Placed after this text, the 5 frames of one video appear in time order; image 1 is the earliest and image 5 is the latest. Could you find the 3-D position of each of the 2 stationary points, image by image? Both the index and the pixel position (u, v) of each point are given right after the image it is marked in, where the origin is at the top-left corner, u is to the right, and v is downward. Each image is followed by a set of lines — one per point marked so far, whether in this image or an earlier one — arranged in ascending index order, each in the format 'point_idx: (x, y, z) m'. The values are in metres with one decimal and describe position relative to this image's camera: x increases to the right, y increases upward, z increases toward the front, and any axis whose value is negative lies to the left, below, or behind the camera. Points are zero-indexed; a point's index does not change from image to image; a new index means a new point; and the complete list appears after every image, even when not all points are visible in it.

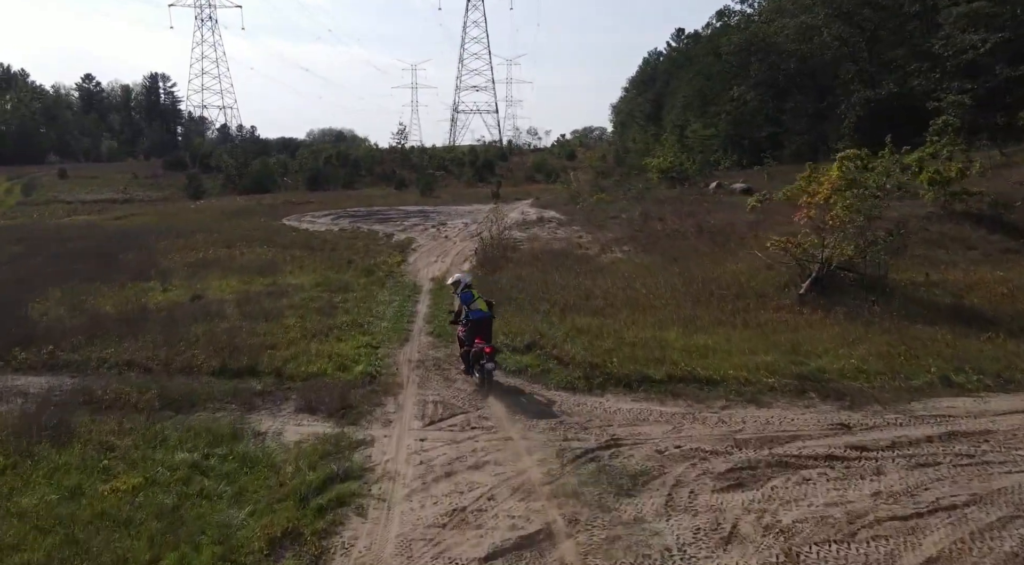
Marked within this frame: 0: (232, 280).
0: (-7.1, +0.1, +18.5) m
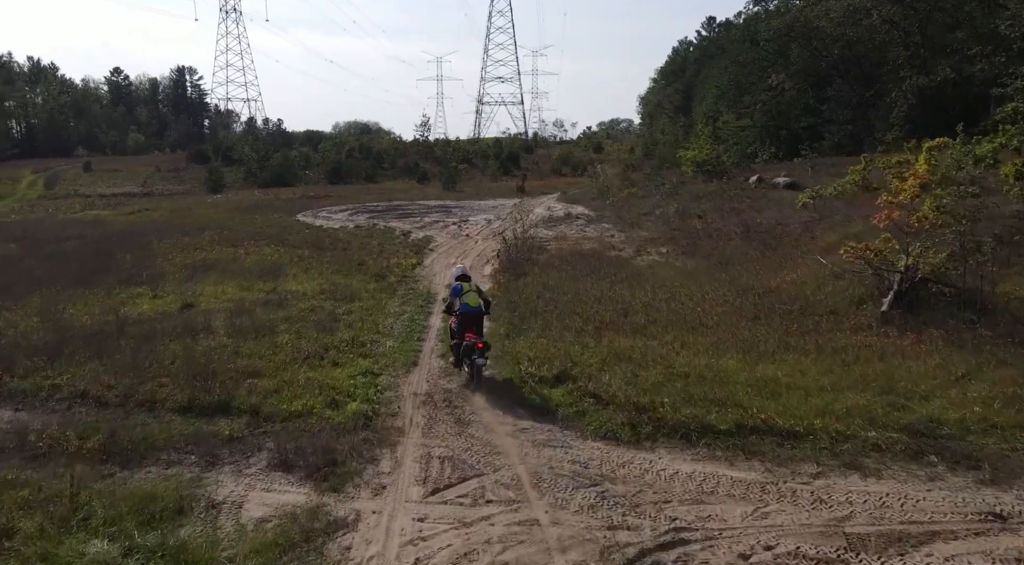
0: (-6.5, -0.1, +16.8) m
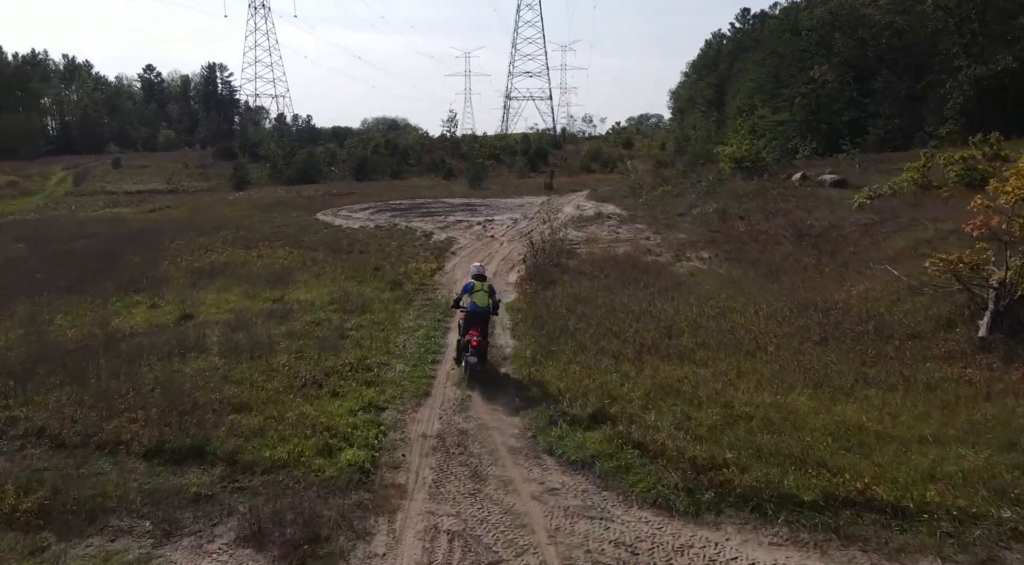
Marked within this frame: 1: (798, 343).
0: (-5.9, -0.2, +15.5) m
1: (+4.0, -0.8, +10.1) m
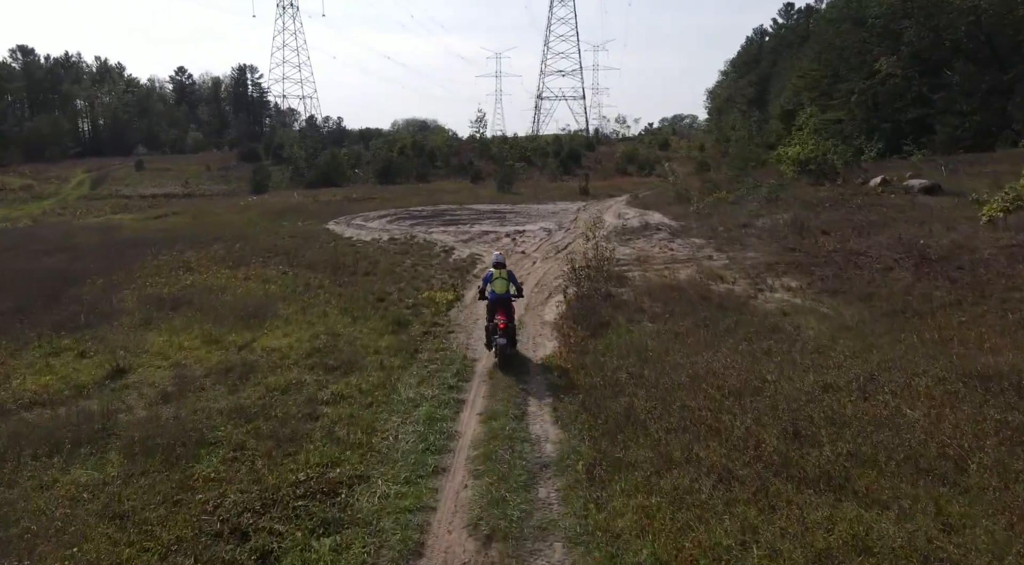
0: (-5.3, -0.9, +12.1) m
1: (+4.4, -1.5, +6.2) m
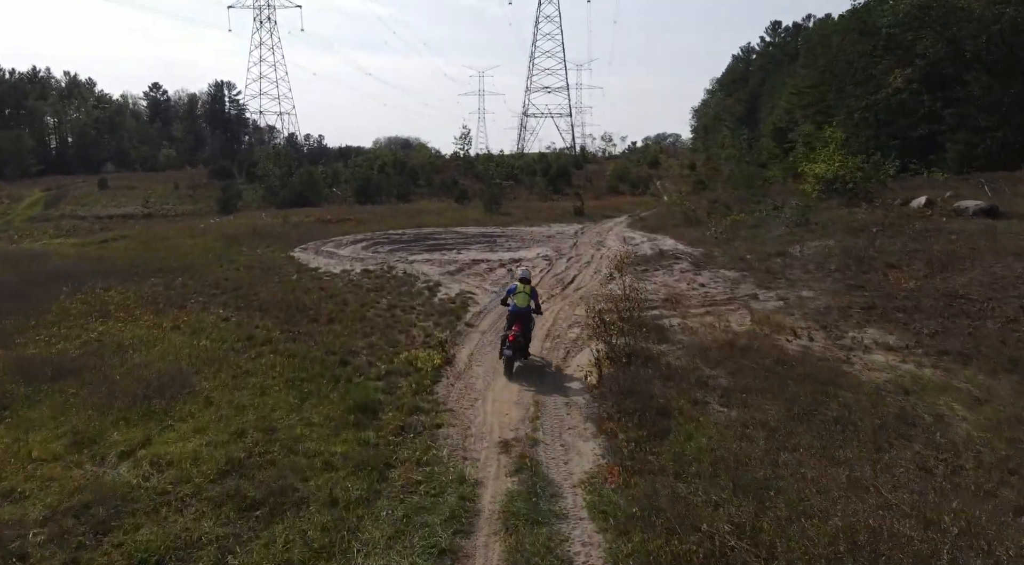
0: (-5.1, -1.7, +8.2) m
1: (+4.7, -2.2, +2.6) m
